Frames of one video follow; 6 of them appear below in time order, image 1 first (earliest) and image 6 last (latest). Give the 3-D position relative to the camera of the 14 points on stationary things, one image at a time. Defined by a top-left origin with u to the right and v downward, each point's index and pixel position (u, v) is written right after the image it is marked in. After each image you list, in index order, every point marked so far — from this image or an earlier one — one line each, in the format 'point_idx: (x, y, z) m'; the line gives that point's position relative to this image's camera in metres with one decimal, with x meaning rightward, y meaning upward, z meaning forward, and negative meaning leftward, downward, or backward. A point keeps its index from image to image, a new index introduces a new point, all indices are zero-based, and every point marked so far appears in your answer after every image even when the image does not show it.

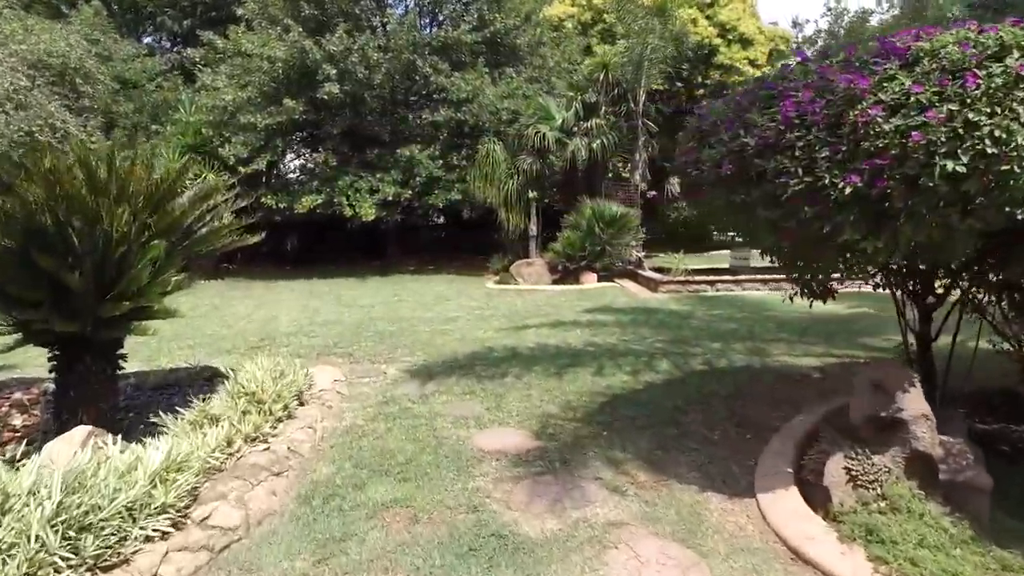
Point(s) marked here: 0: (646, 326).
0: (+1.3, -0.4, +6.5) m
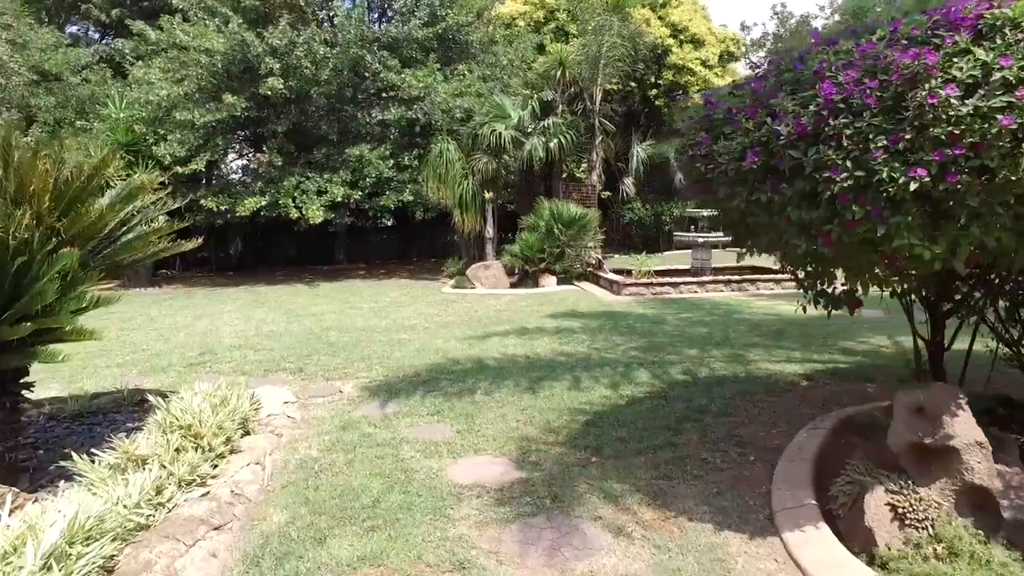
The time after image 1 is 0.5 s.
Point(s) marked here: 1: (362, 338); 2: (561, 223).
0: (+0.9, -0.4, +6.2) m
1: (-1.3, -0.4, +6.0) m
2: (+0.7, +1.0, +10.5) m
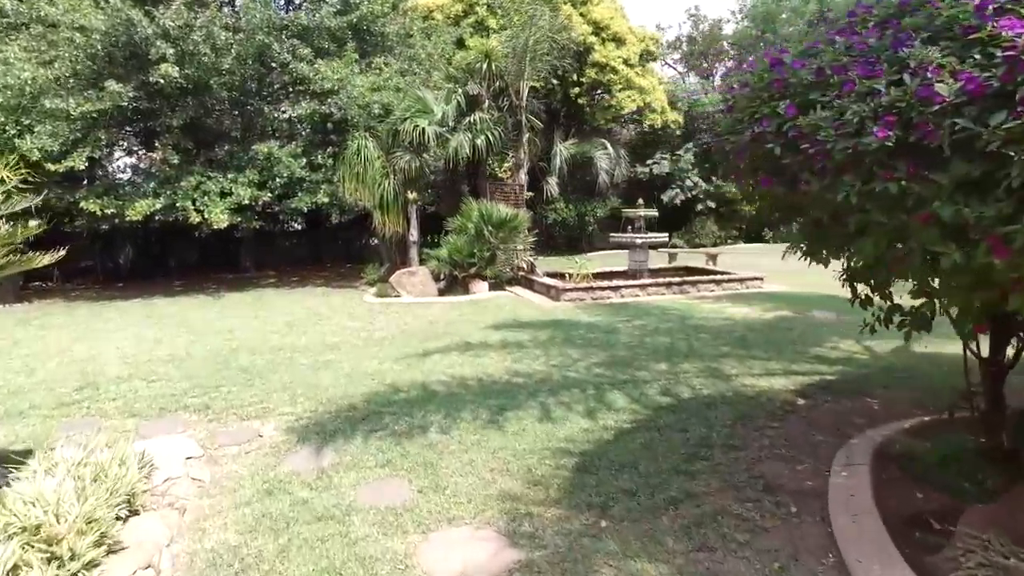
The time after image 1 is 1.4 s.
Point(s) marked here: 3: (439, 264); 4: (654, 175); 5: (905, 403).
0: (+0.5, -0.5, +5.6) m
1: (-1.8, -0.6, +5.1) m
2: (-0.3, +0.9, +9.8) m
3: (-1.1, +0.4, +10.2) m
4: (+3.7, +3.0, +18.3) m
5: (+2.2, -0.6, +3.8) m
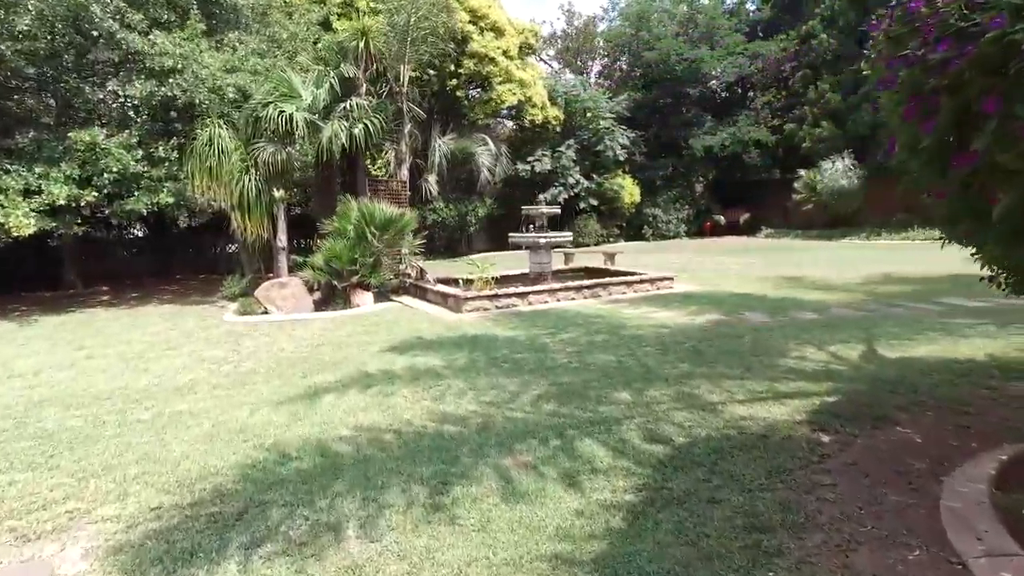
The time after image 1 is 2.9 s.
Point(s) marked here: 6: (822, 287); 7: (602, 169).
0: (-0.1, -0.6, +4.5) m
1: (-2.2, -0.7, +3.7) m
2: (-1.7, +0.8, +8.5) m
3: (-2.5, +0.2, +8.7) m
4: (+0.6, +3.0, +17.7) m
5: (+1.9, -0.7, +3.0) m
6: (+3.8, 0.0, +8.5) m
7: (+2.4, +3.3, +18.8) m
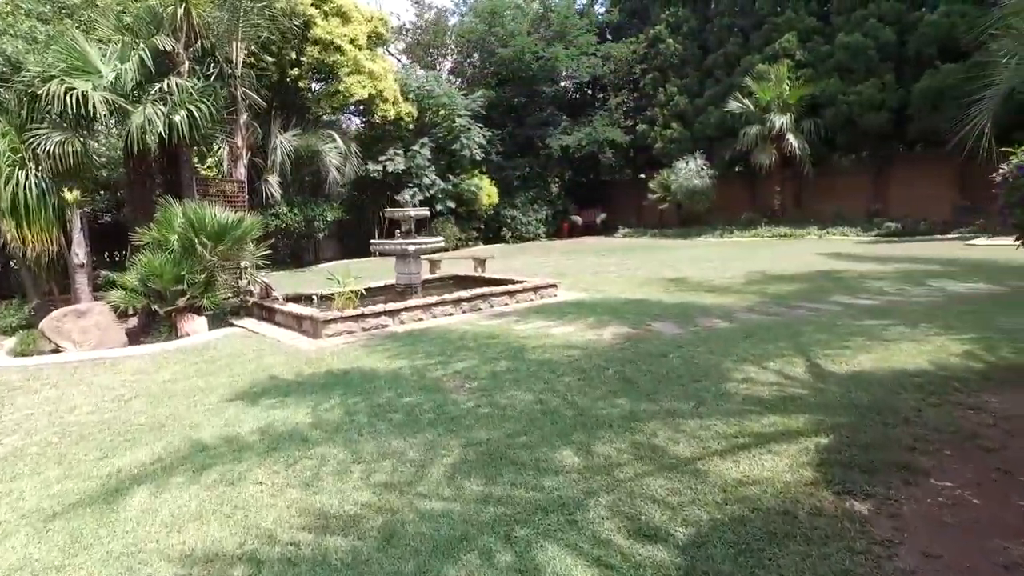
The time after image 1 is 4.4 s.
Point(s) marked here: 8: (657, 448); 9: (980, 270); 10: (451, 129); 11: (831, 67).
0: (-0.6, -0.7, +3.4) m
1: (-2.5, -0.9, +2.1) m
2: (-3.1, +0.6, +6.9) m
3: (-3.9, -0.1, +6.9) m
4: (-3.0, +2.7, +16.4) m
5: (+1.7, -0.7, +2.4) m
6: (+2.3, 0.0, +8.1) m
7: (-1.4, +3.1, +17.9) m
8: (+0.6, -0.7, +3.0) m
9: (+6.2, +0.2, +9.0) m
10: (-1.6, +4.0, +17.2) m
11: (+7.9, +5.5, +16.9) m
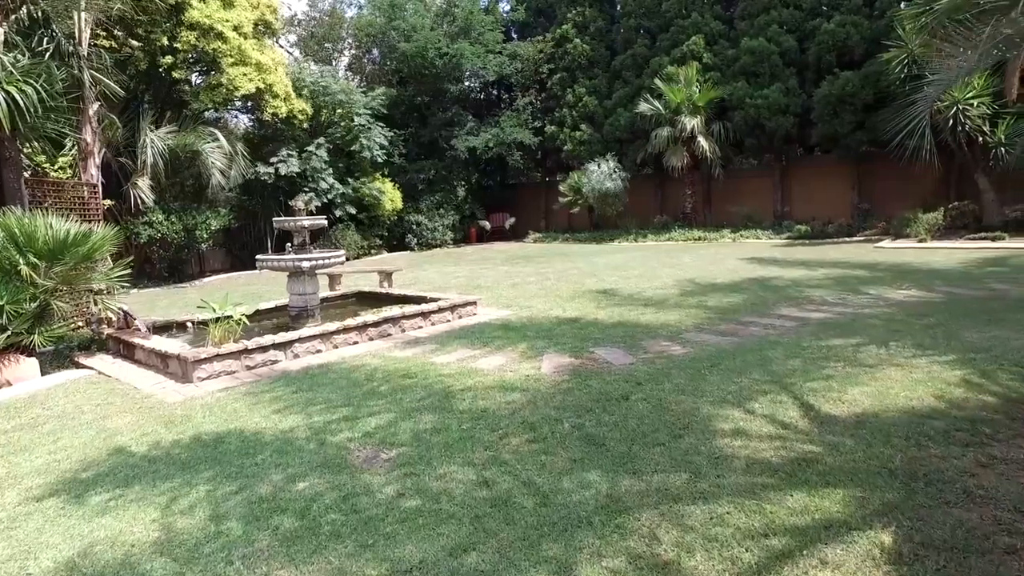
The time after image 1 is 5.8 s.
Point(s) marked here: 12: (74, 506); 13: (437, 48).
0: (-0.8, -0.9, +2.3) m
1: (-2.4, -1.1, +0.8) m
2: (-3.8, +0.3, +5.5) m
3: (-4.6, -0.3, +5.4) m
4: (-5.0, +2.4, +14.8) m
5: (+1.6, -0.8, +1.7) m
6: (+1.4, -0.2, +7.4) m
7: (-3.7, +2.8, +16.6) m
8: (+0.5, -0.8, +2.1) m
9: (+5.1, +0.2, +8.9) m
10: (-3.8, +3.7, +15.9) m
11: (+5.6, +5.4, +16.9) m
12: (-1.8, -0.9, +2.7) m
13: (-2.0, +6.5, +18.2) m
